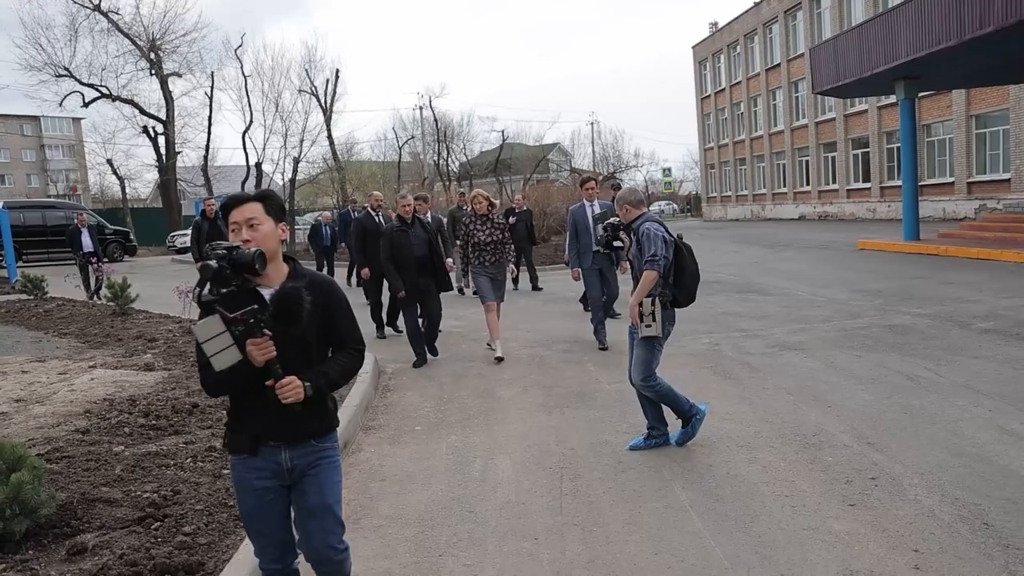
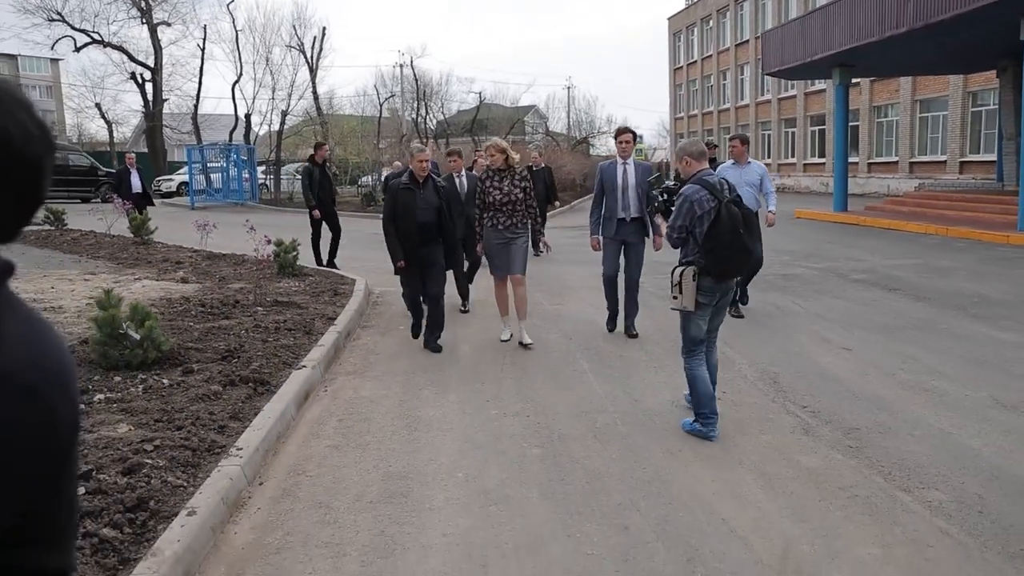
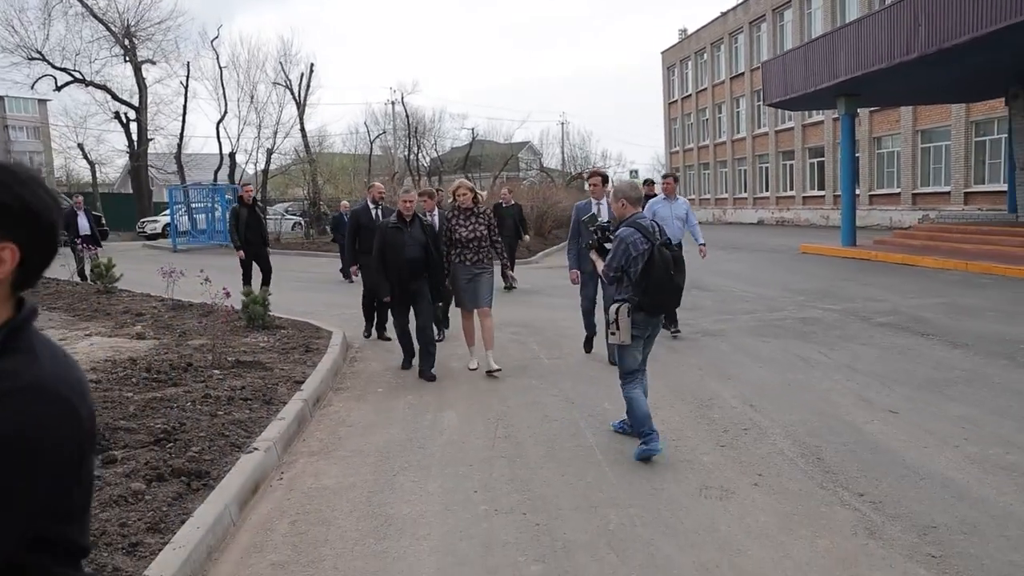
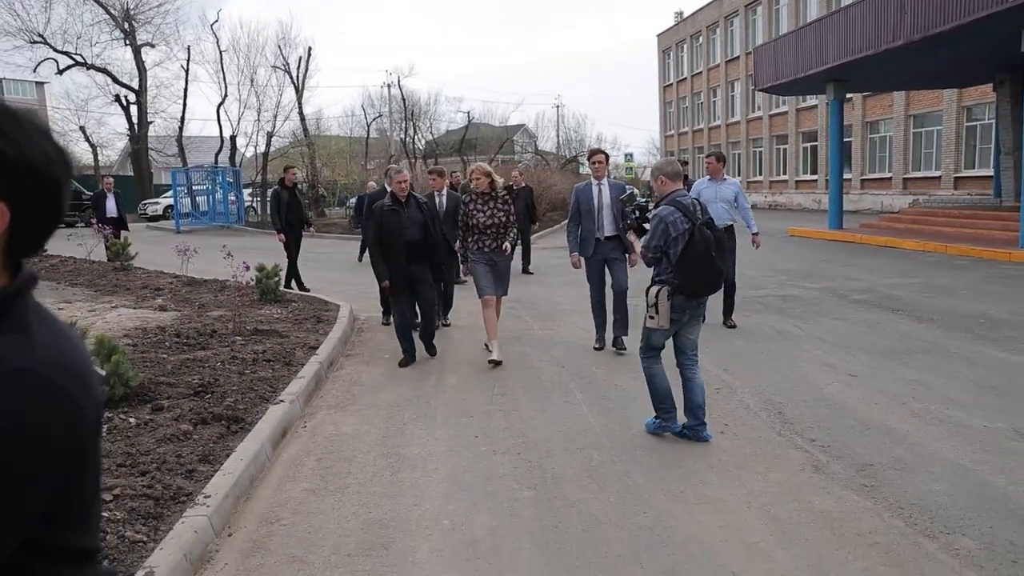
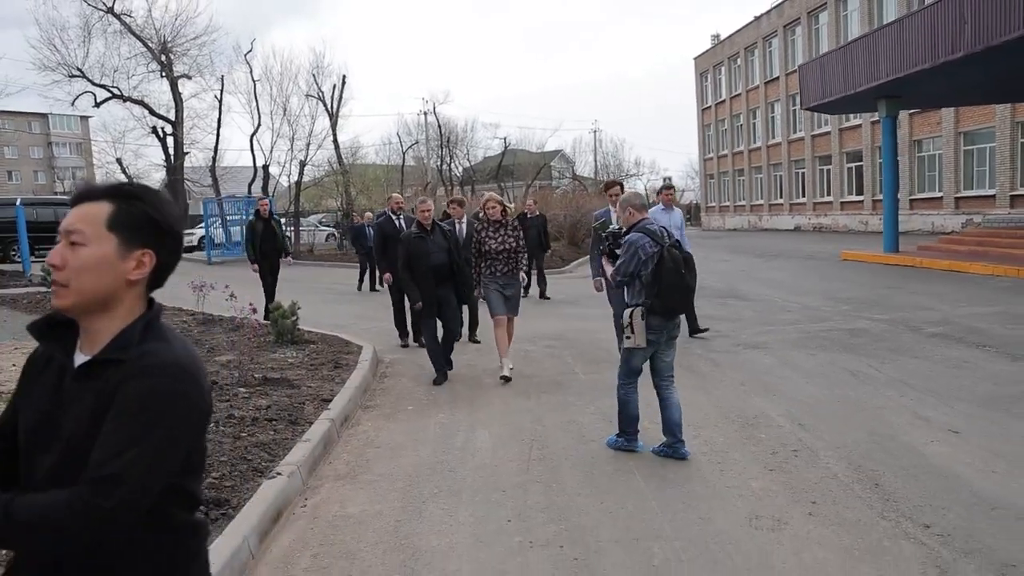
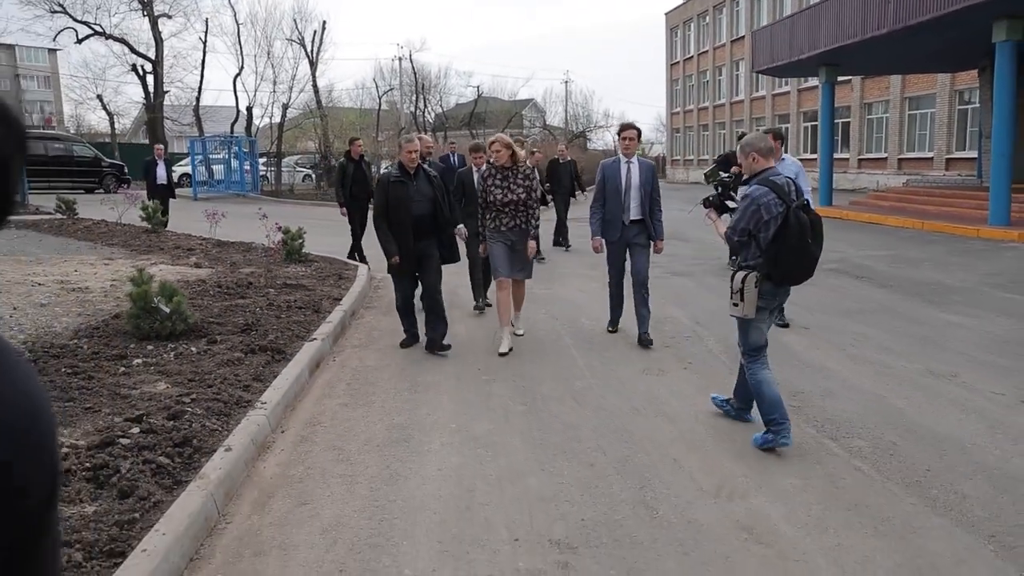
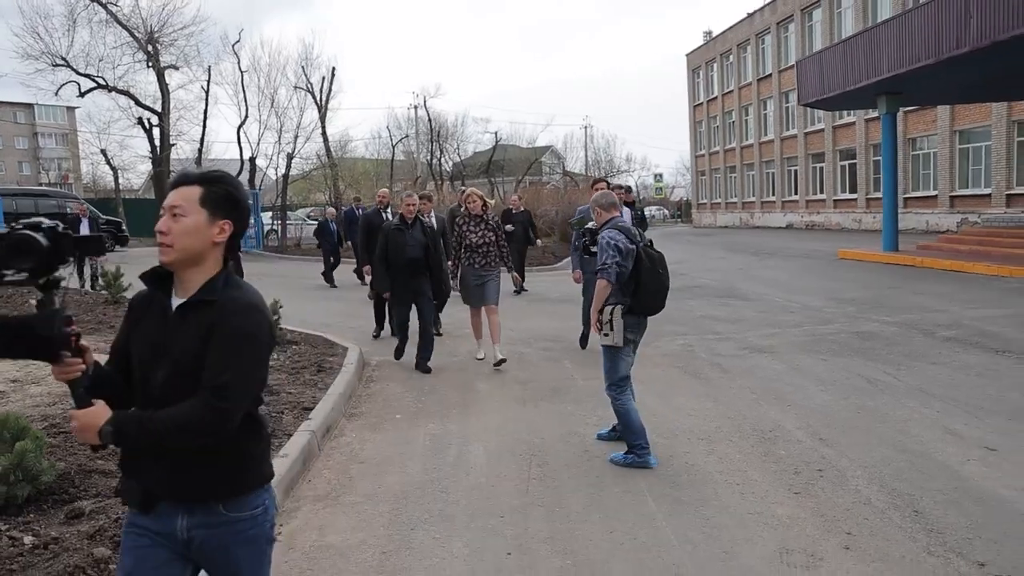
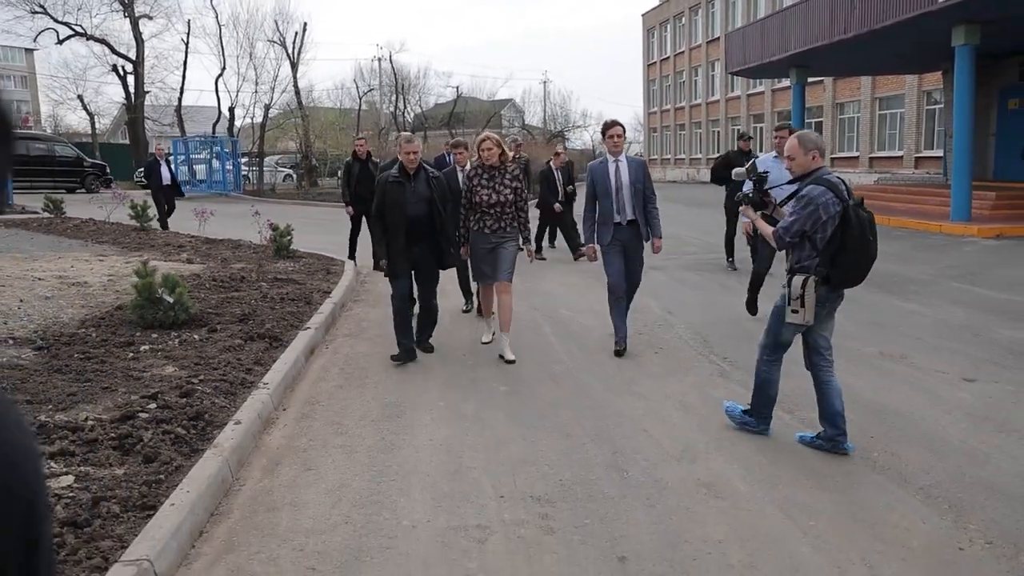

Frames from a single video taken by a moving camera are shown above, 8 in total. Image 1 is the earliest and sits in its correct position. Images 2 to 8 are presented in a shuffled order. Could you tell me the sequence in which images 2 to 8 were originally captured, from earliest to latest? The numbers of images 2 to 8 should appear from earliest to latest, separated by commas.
7, 5, 3, 4, 2, 6, 8
